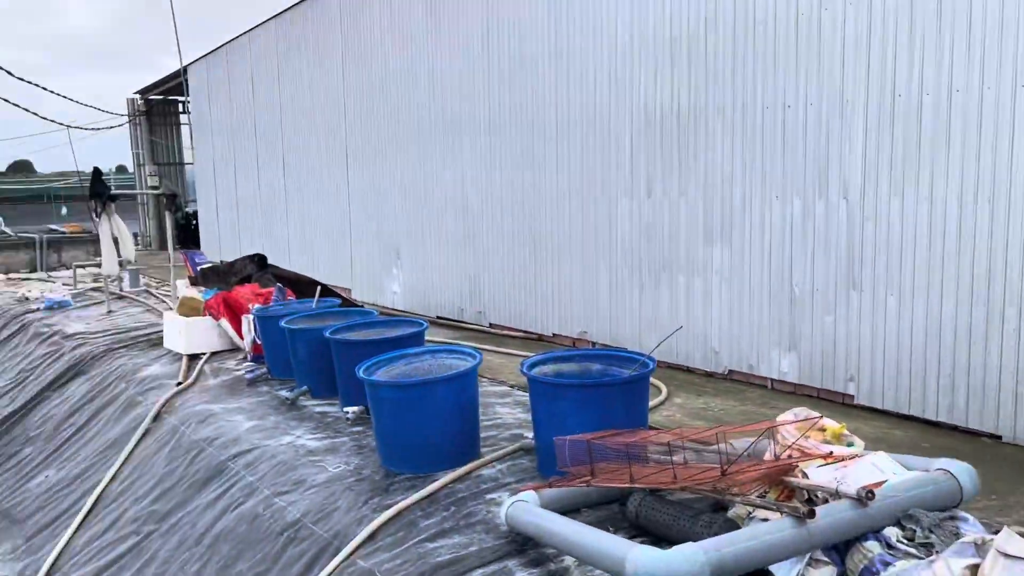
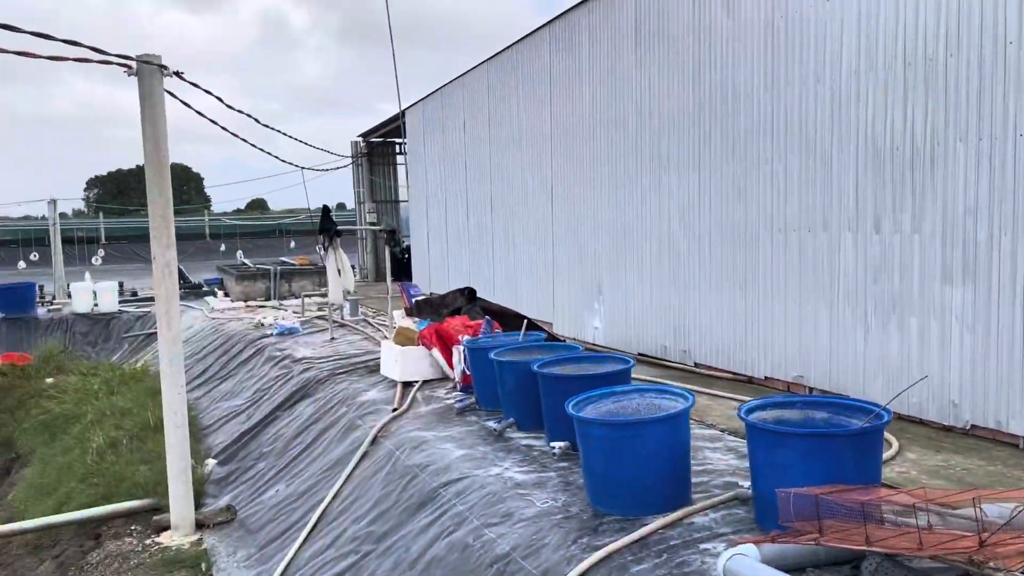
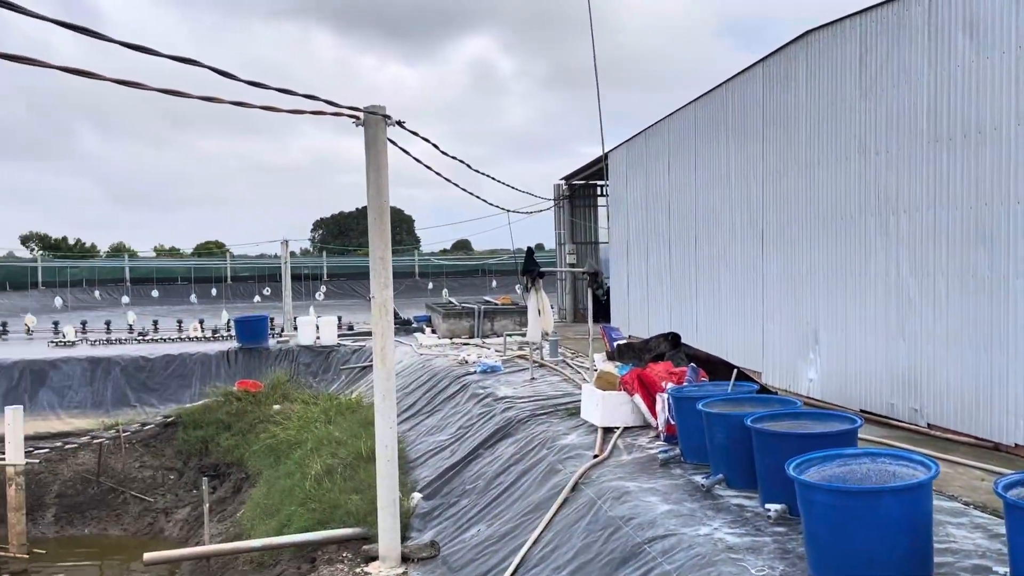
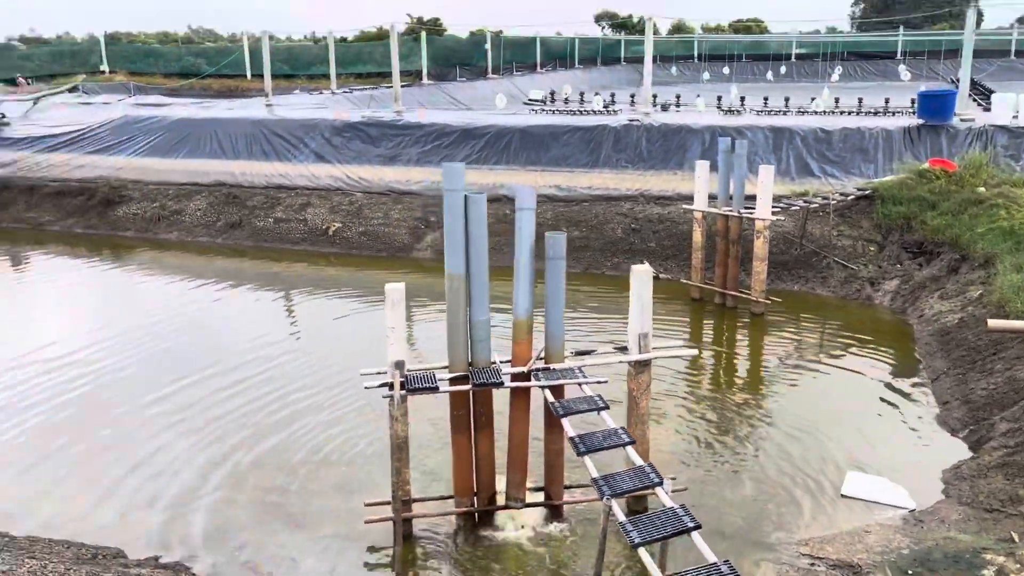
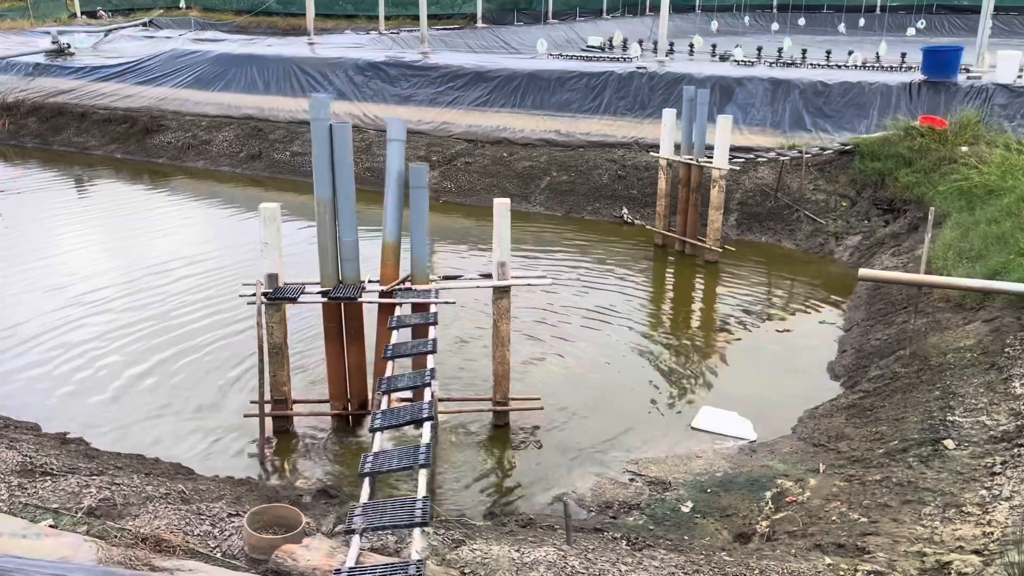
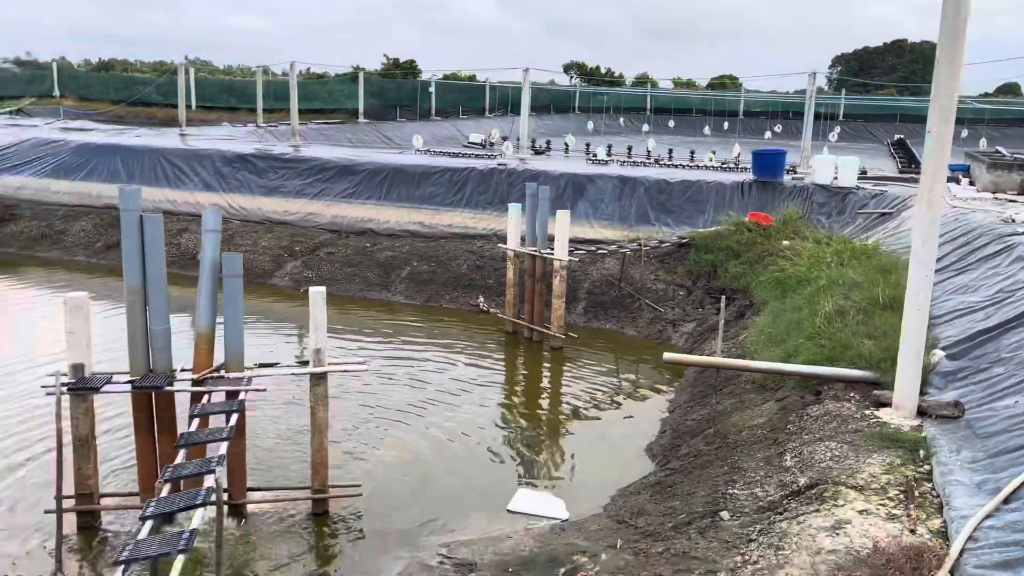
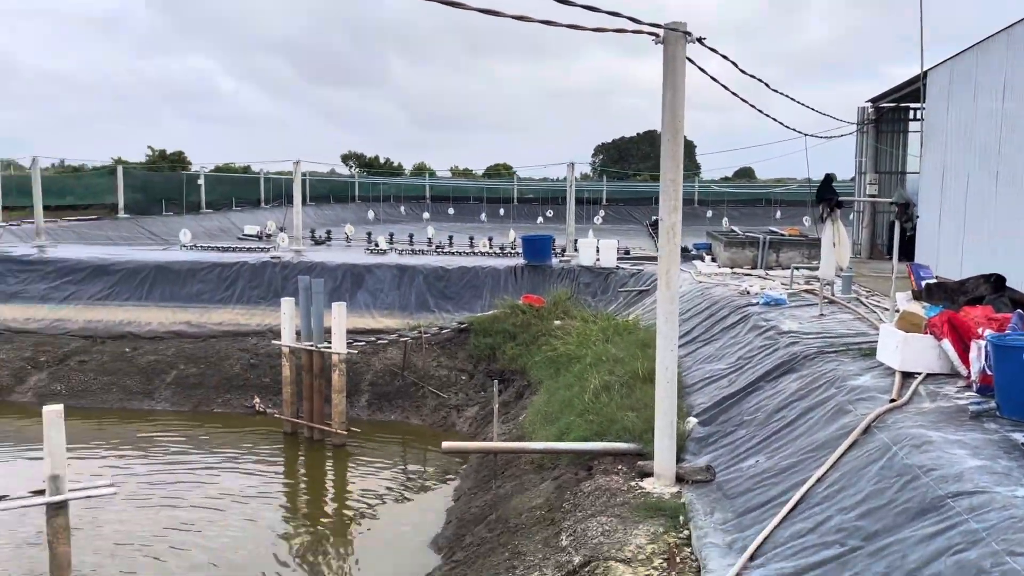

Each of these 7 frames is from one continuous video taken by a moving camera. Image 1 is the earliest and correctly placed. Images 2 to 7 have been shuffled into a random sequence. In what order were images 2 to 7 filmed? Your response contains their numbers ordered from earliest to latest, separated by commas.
2, 3, 7, 6, 5, 4
